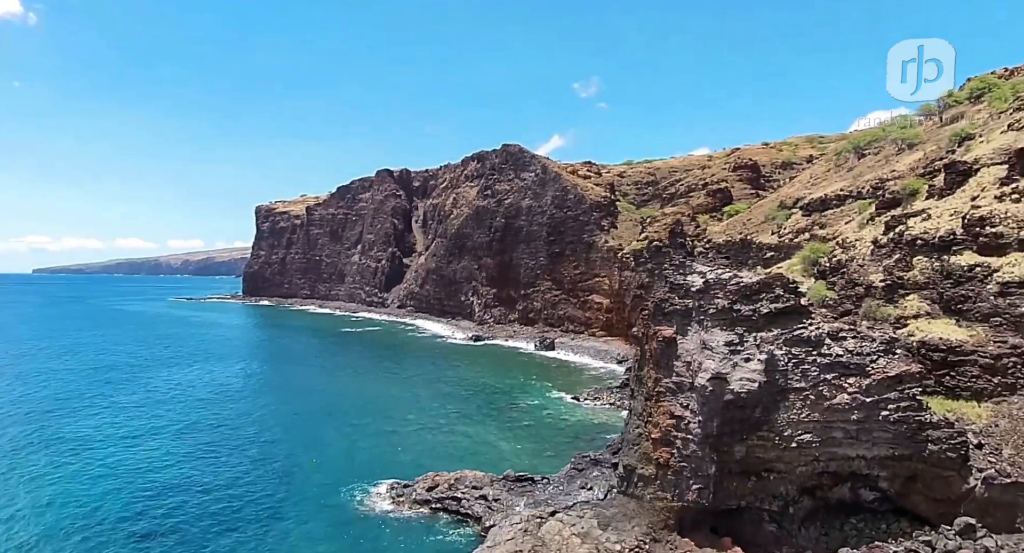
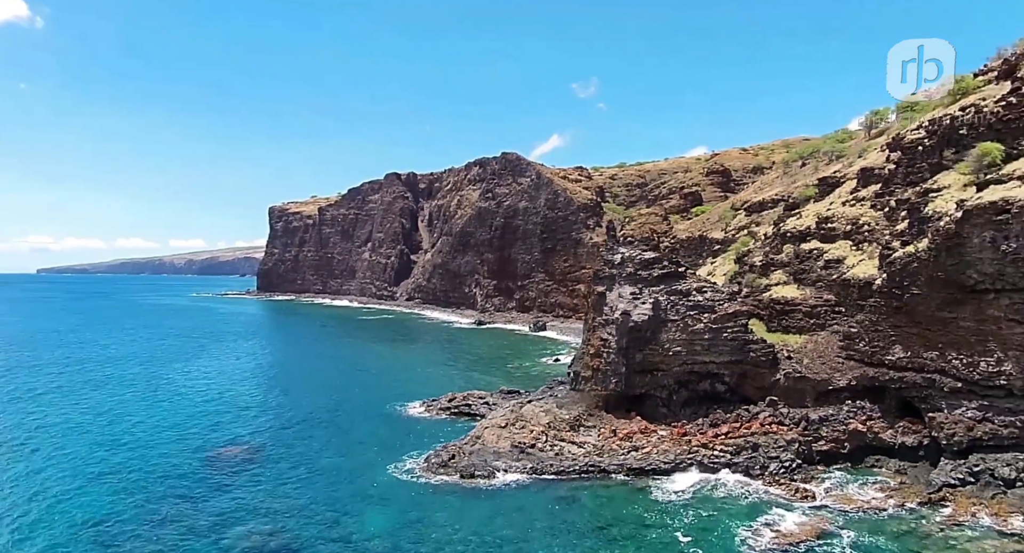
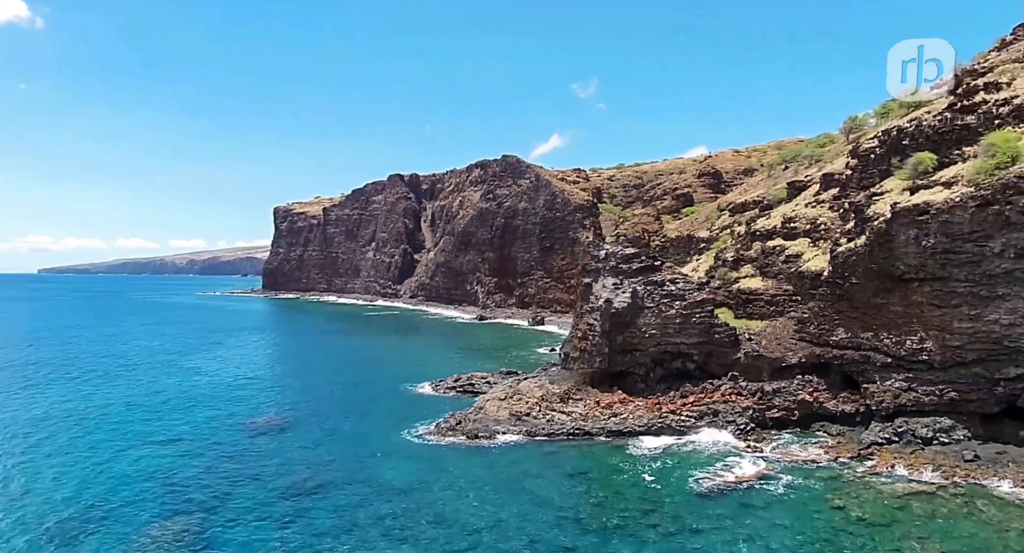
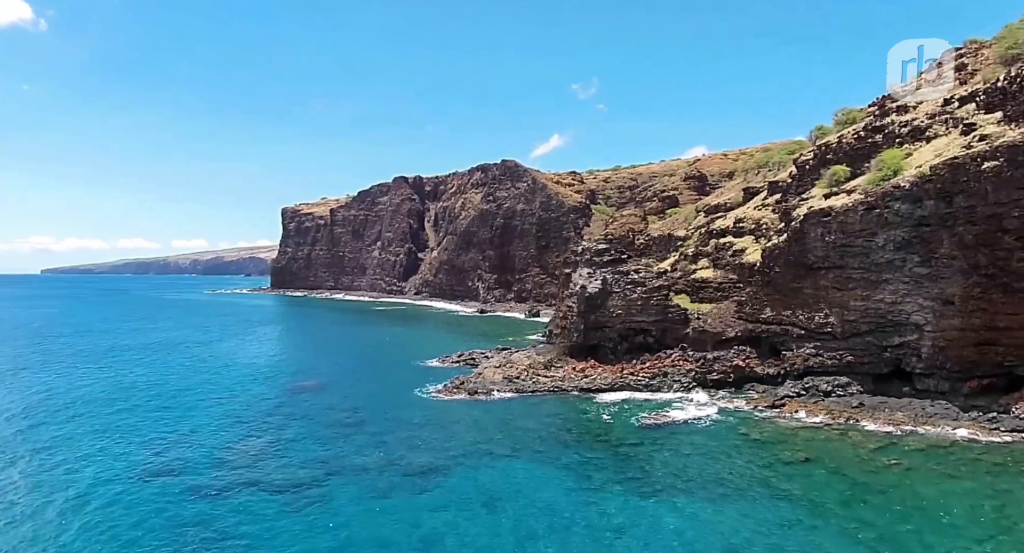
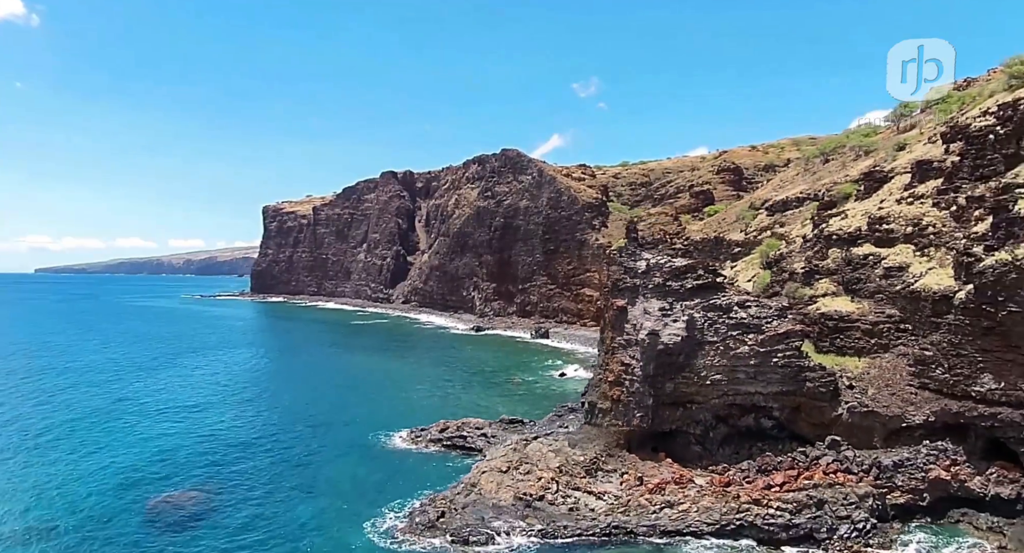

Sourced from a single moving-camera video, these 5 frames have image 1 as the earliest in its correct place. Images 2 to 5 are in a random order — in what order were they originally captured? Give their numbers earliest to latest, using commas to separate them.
5, 2, 3, 4
